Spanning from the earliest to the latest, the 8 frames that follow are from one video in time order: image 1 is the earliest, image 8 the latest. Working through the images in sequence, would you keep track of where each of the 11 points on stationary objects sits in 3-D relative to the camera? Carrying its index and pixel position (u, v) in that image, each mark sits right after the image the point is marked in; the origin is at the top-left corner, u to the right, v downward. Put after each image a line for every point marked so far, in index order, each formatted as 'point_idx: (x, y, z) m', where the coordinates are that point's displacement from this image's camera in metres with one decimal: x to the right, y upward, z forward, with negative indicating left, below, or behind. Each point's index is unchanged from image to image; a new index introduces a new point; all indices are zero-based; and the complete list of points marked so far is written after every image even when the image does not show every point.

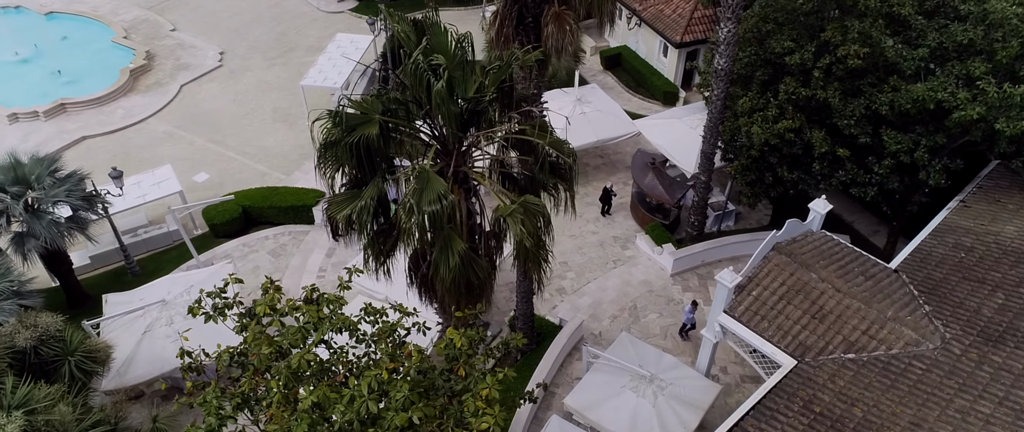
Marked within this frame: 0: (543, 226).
0: (+0.4, -0.2, +10.3) m
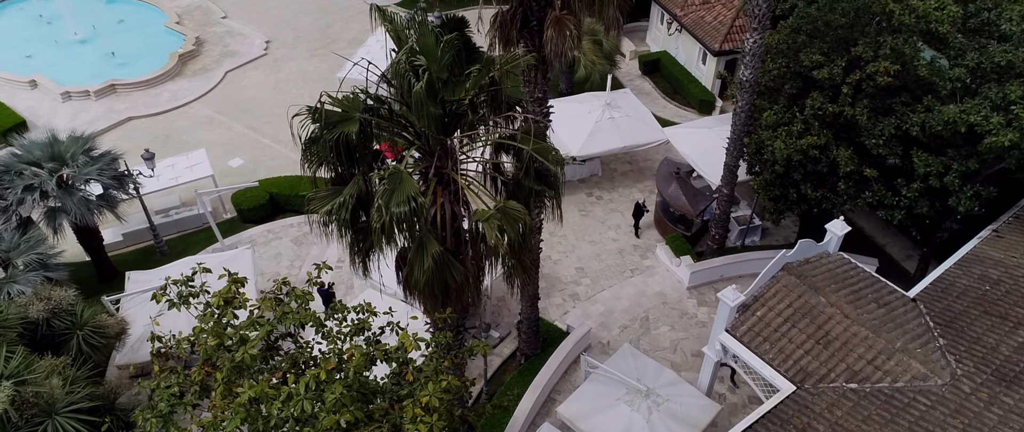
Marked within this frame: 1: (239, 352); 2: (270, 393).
0: (+0.2, -0.2, +10.2) m
1: (-2.8, -1.4, +7.2) m
2: (-2.3, -1.7, +6.9) m
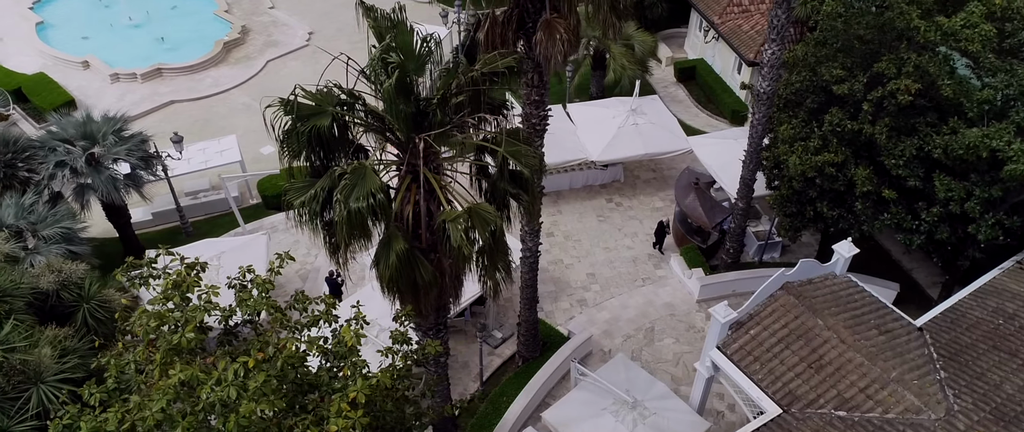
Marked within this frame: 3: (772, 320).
0: (-0.2, -0.3, +10.2) m
1: (-3.4, -1.2, +7.4) m
2: (-3.0, -1.6, +7.0) m
3: (+4.9, -2.0, +13.7) m
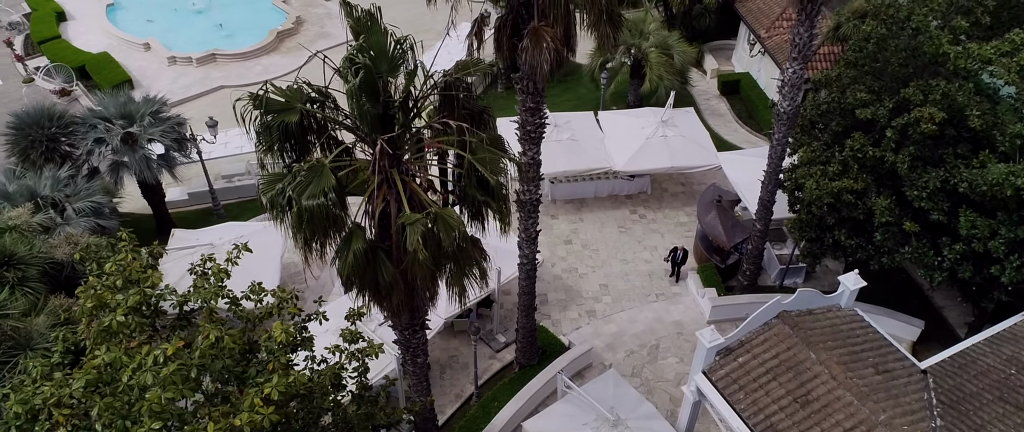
0: (-0.7, -0.4, +10.1) m
1: (-4.2, -1.1, +7.6) m
2: (-3.8, -1.4, +7.2) m
3: (+4.6, -2.4, +13.2) m
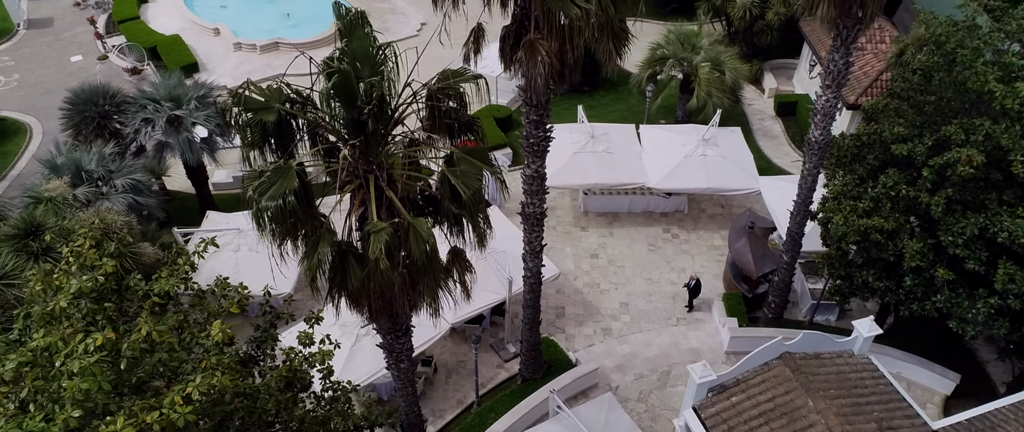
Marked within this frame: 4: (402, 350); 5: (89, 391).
0: (-1.1, -0.5, +10.0) m
1: (-4.9, -0.9, +7.9) m
2: (-4.6, -1.3, +7.4) m
3: (+4.3, -3.0, +12.6) m
4: (-1.9, -2.3, +12.8) m
5: (-4.0, -1.7, +6.9) m
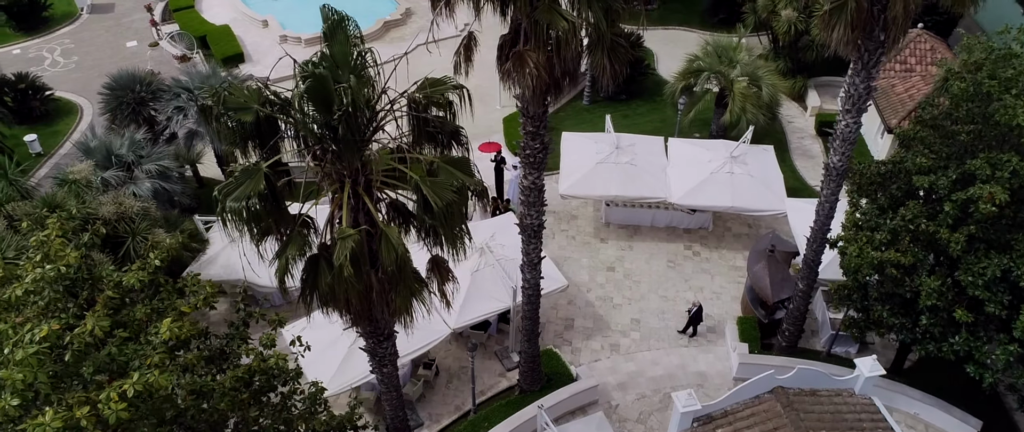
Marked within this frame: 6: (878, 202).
0: (-1.5, -0.6, +9.9) m
1: (-5.4, -0.8, +8.0) m
2: (-5.2, -1.2, +7.6) m
3: (+3.9, -3.5, +12.1) m
4: (-2.2, -2.4, +12.7) m
5: (-4.7, -1.6, +7.0) m
6: (+7.5, +0.3, +14.9) m
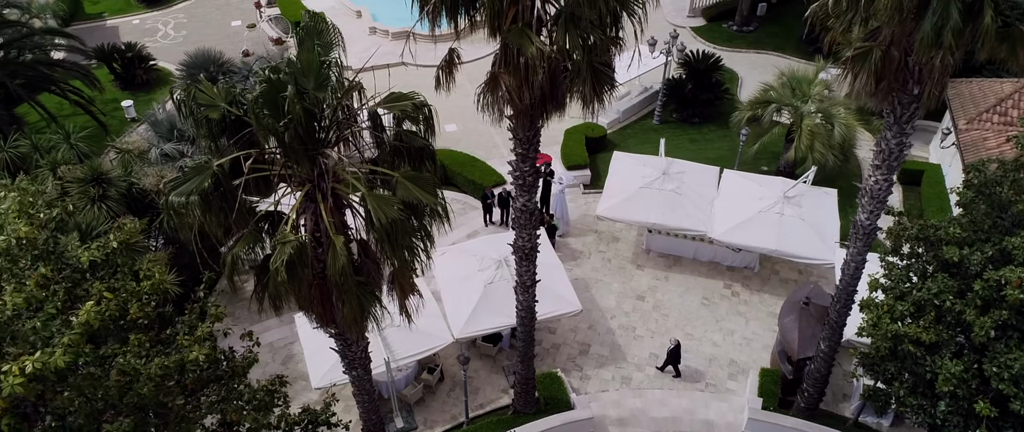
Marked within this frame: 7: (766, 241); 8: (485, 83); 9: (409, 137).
0: (-2.3, -0.8, +9.9) m
1: (-6.4, -0.5, +8.6) m
2: (-6.3, -0.9, +8.1) m
3: (+3.0, -4.2, +11.3) m
4: (-2.7, -2.5, +12.8) m
5: (-5.9, -1.3, +7.5) m
6: (+7.4, -1.0, +13.5) m
7: (+6.9, -0.7, +19.8) m
8: (-0.3, +1.9, +10.3) m
9: (-1.4, +1.1, +10.3) m
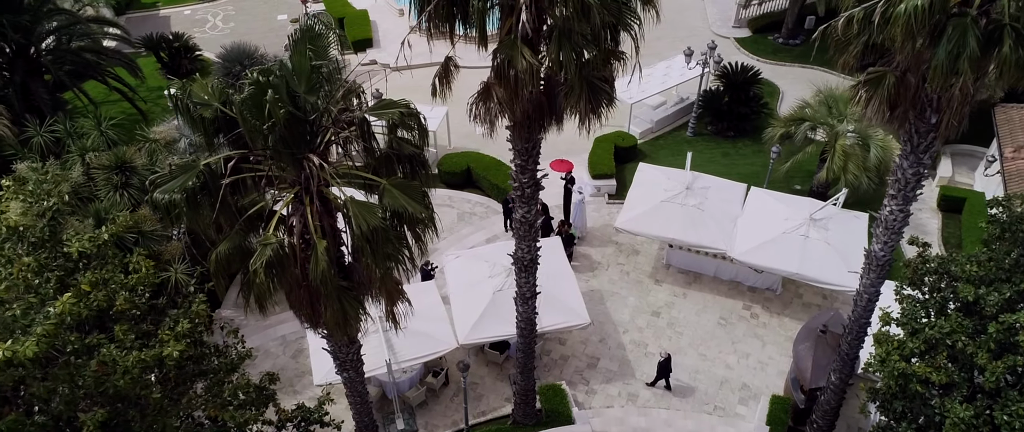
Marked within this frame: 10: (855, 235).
0: (-2.5, -0.8, +9.9) m
1: (-6.7, -0.3, +8.9) m
2: (-6.6, -0.7, +8.4) m
3: (+2.7, -4.6, +10.9) m
4: (-2.9, -2.5, +12.8) m
5: (-6.3, -1.2, +7.8) m
6: (+7.3, -1.6, +12.9) m
7: (+7.2, -1.2, +19.1) m
8: (-0.4, +1.7, +10.2) m
9: (-1.6, +1.0, +10.2) m
10: (+9.3, -0.5, +19.9) m
